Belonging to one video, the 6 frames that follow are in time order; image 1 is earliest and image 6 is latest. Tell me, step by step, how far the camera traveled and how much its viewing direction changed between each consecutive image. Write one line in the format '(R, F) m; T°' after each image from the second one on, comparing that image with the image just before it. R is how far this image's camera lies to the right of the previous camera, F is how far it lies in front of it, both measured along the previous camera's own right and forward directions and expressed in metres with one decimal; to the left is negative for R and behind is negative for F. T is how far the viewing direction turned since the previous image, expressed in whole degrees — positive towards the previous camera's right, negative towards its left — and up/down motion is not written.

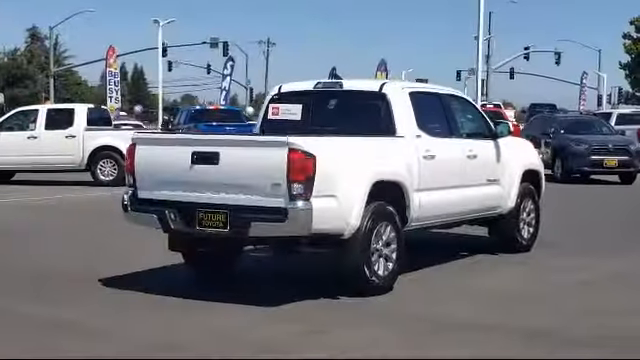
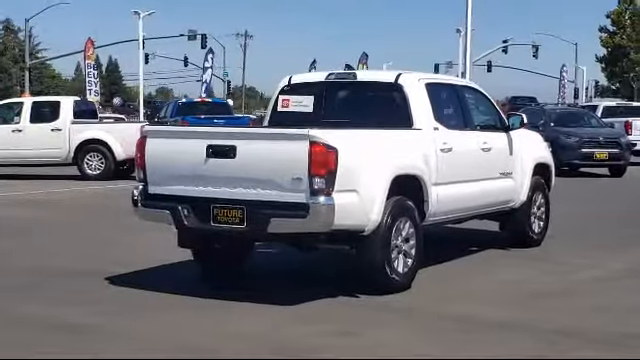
(-0.4, +0.3) m; +2°
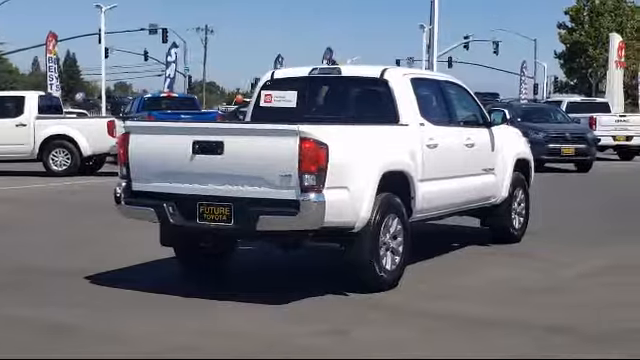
(-0.3, +0.1) m; +2°
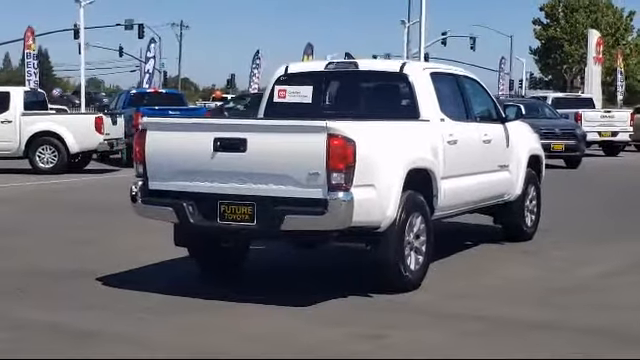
(-0.4, +0.3) m; +2°
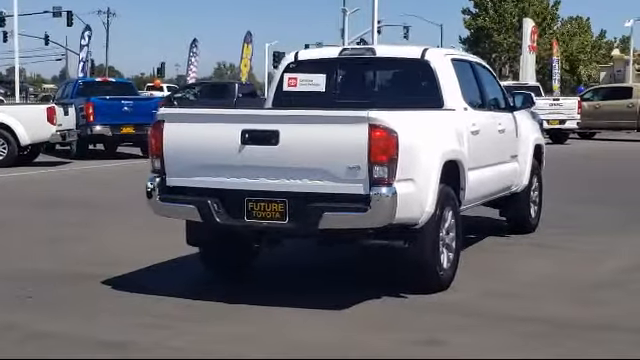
(-0.8, +0.6) m; +4°
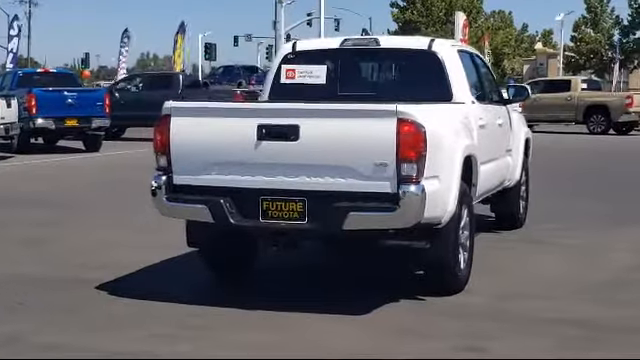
(-0.7, +0.5) m; +5°
